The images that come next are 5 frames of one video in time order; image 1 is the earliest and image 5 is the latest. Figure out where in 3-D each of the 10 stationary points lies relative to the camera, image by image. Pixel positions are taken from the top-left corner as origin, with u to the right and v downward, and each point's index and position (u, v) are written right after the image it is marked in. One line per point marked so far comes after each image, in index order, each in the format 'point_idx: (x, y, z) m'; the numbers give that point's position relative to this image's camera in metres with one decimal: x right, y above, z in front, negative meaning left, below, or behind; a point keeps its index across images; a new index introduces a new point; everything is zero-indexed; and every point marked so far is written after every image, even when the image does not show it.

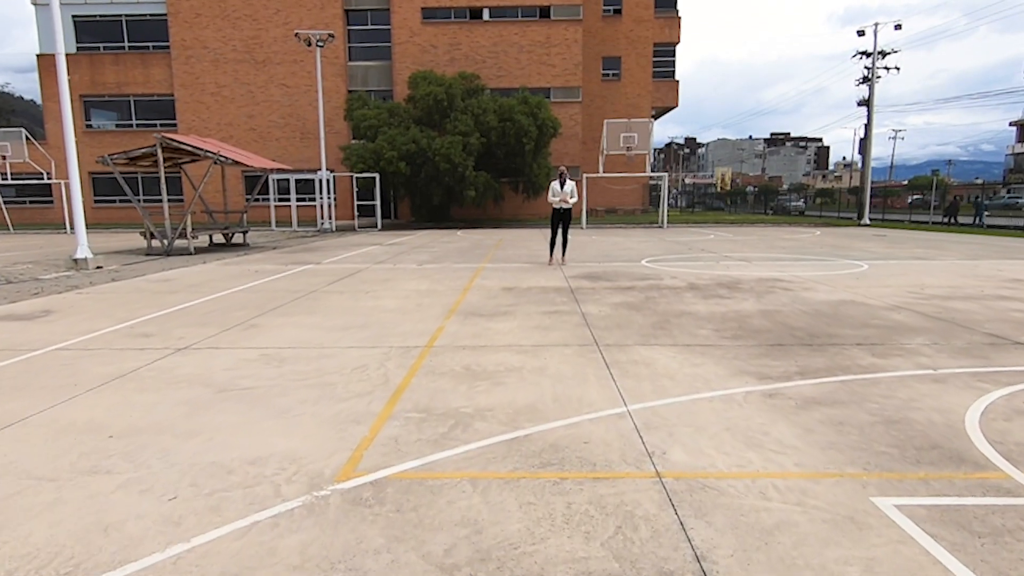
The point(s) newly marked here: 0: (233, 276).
0: (-4.7, +0.2, +11.4) m
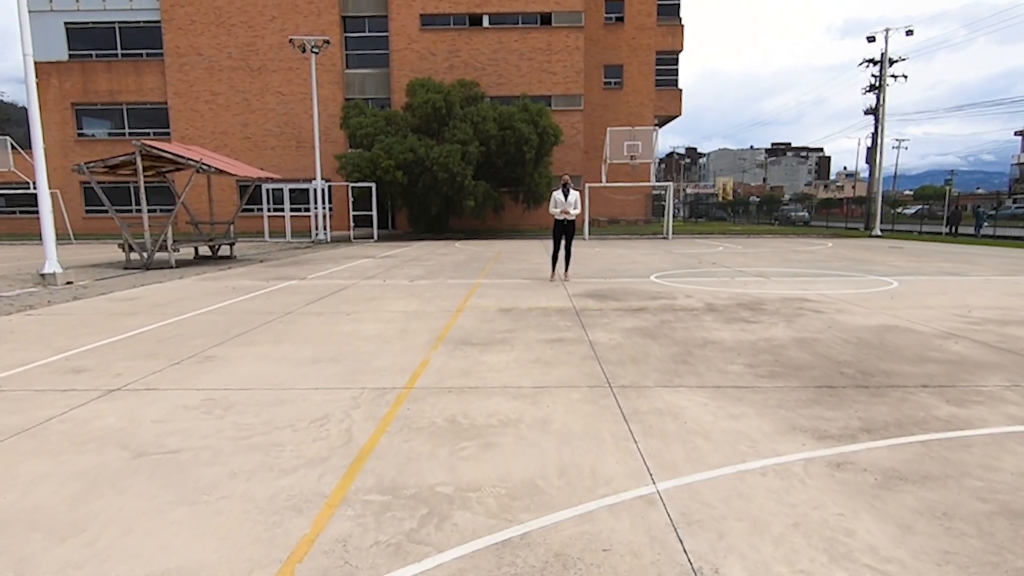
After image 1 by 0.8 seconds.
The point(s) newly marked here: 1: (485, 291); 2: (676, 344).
0: (-4.7, -0.1, +10.5) m
1: (-0.4, 0.0, +10.3) m
2: (+1.5, -0.5, +6.1) m
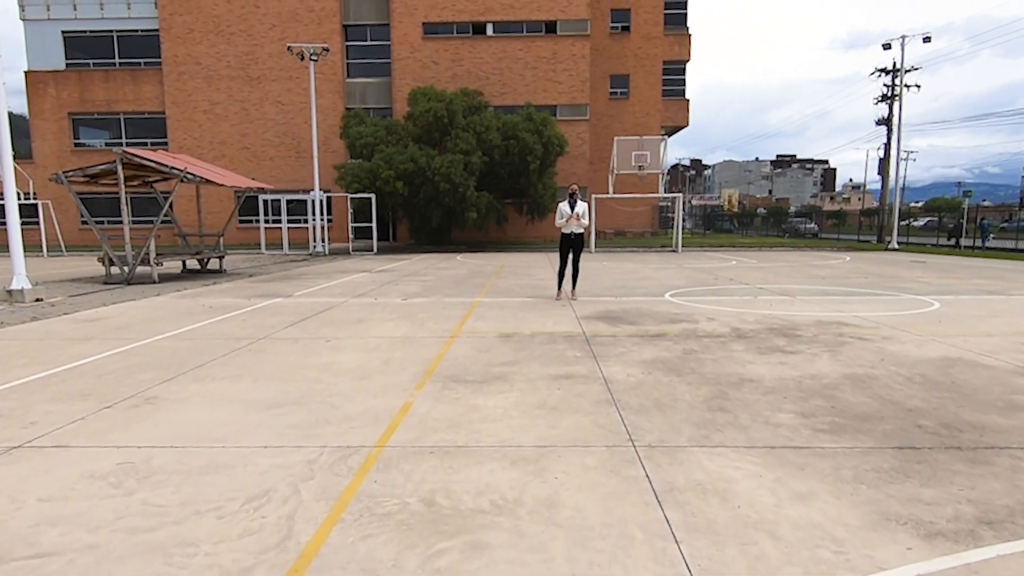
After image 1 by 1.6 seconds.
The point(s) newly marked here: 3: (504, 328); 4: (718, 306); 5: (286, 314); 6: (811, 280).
0: (-4.7, -0.4, +9.6) m
1: (-0.4, -0.3, +9.4) m
2: (+1.5, -0.7, +5.2) m
3: (-0.1, -0.5, +7.8) m
4: (+2.9, -0.3, +9.5) m
5: (-3.1, -0.4, +9.4) m
6: (+6.0, +0.1, +13.7) m
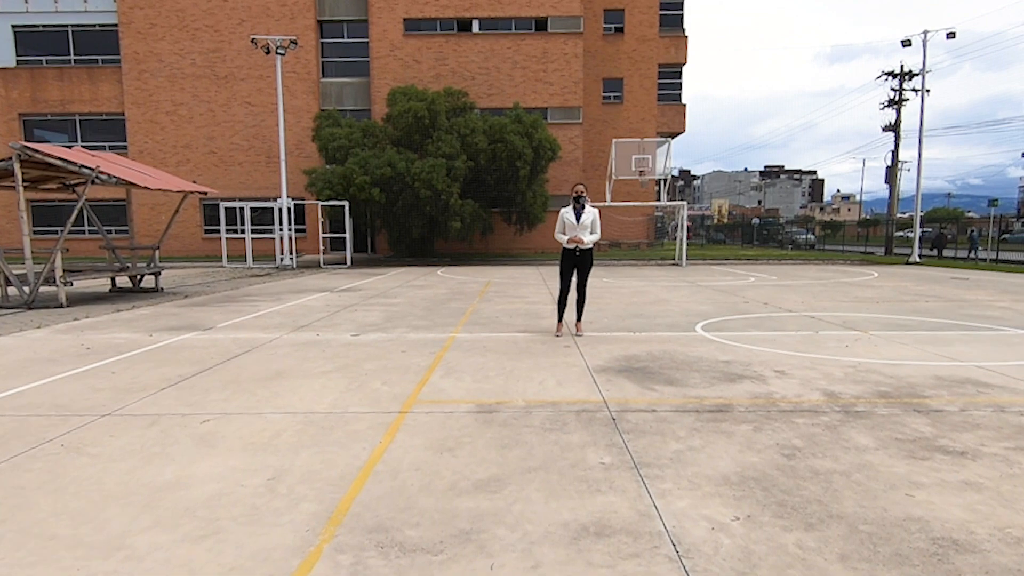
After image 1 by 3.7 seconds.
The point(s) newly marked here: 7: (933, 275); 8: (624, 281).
0: (-4.8, -0.7, +6.9) m
1: (-0.5, -0.7, +6.8) m
2: (+1.4, -1.0, +2.6) m
3: (-0.2, -0.8, +5.2) m
4: (+2.7, -0.6, +7.0) m
5: (-3.3, -0.7, +6.8) m
6: (+5.8, -0.3, +11.2) m
7: (+11.8, +0.4, +19.0) m
8: (+2.9, +0.2, +17.3) m
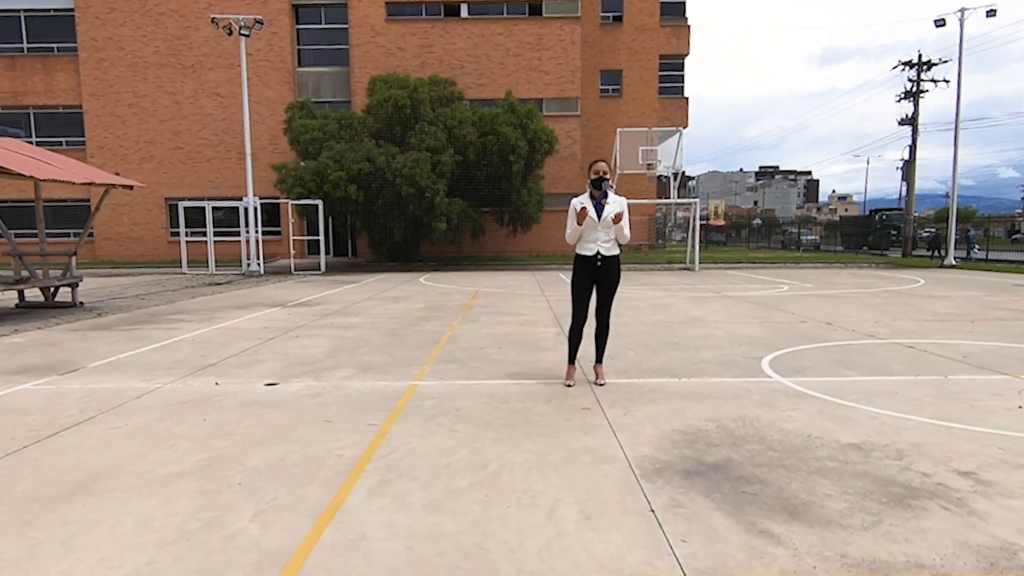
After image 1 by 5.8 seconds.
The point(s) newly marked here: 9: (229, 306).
0: (-4.9, -1.0, +4.2) m
1: (-0.6, -0.9, +4.2) m
2: (+1.4, -1.2, 0.0) m
3: (-0.3, -1.0, +2.6) m
4: (+2.7, -0.8, +4.4) m
5: (-3.4, -1.0, +4.1) m
6: (+5.7, -0.5, +8.6) m
7: (+11.6, +0.2, +16.5) m
8: (+2.7, -0.1, +14.7) m
9: (-5.1, -0.3, +12.2) m
